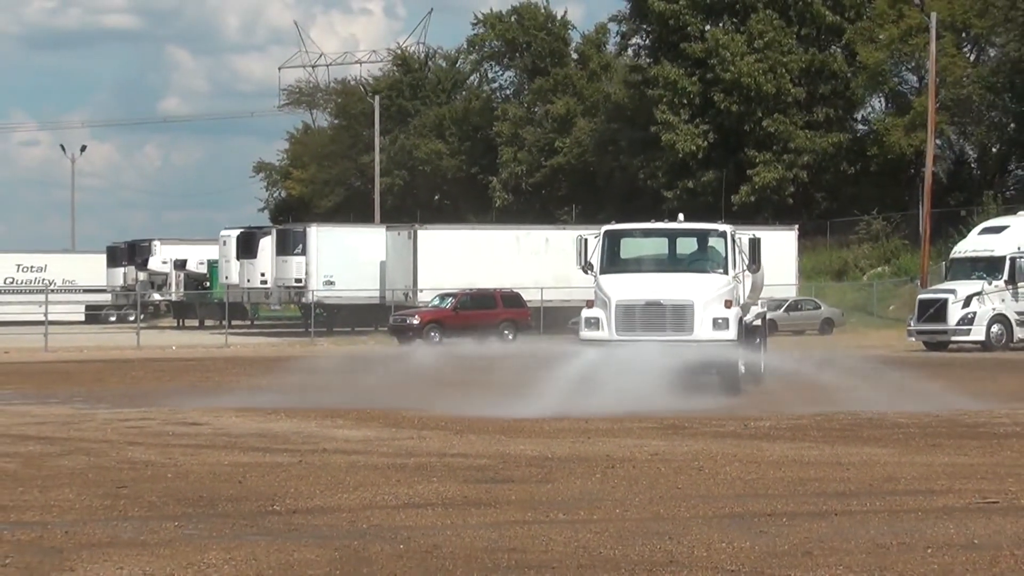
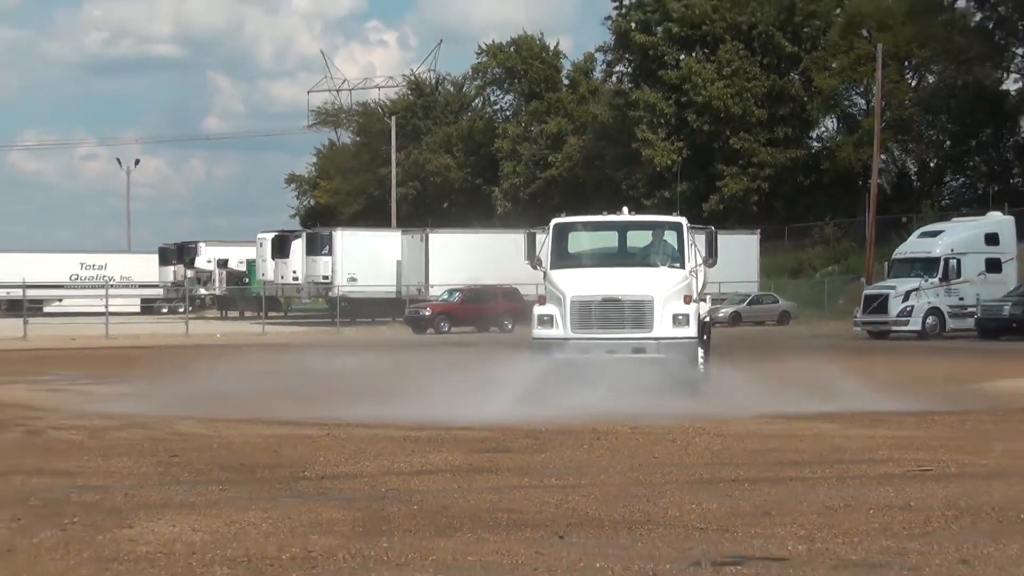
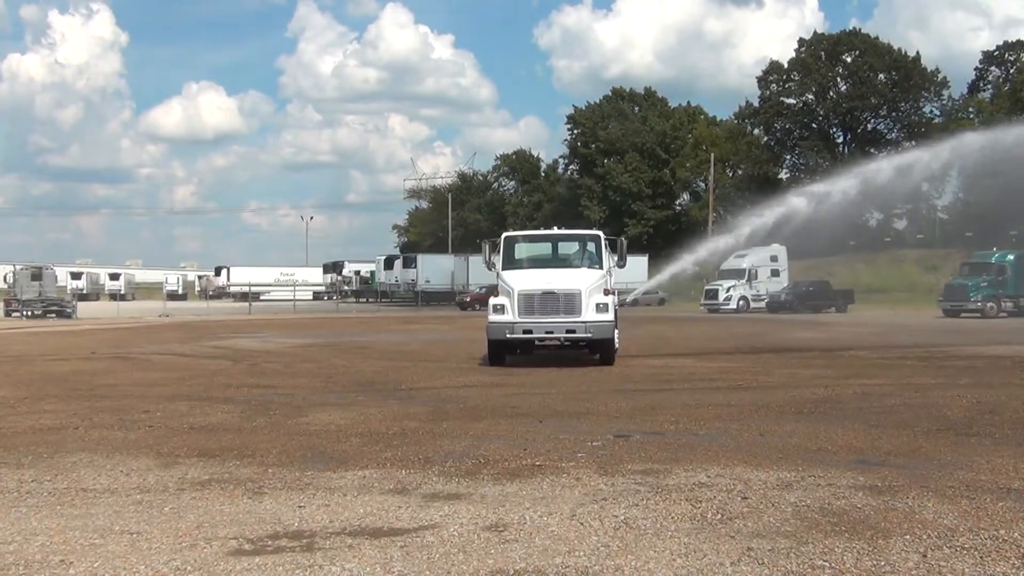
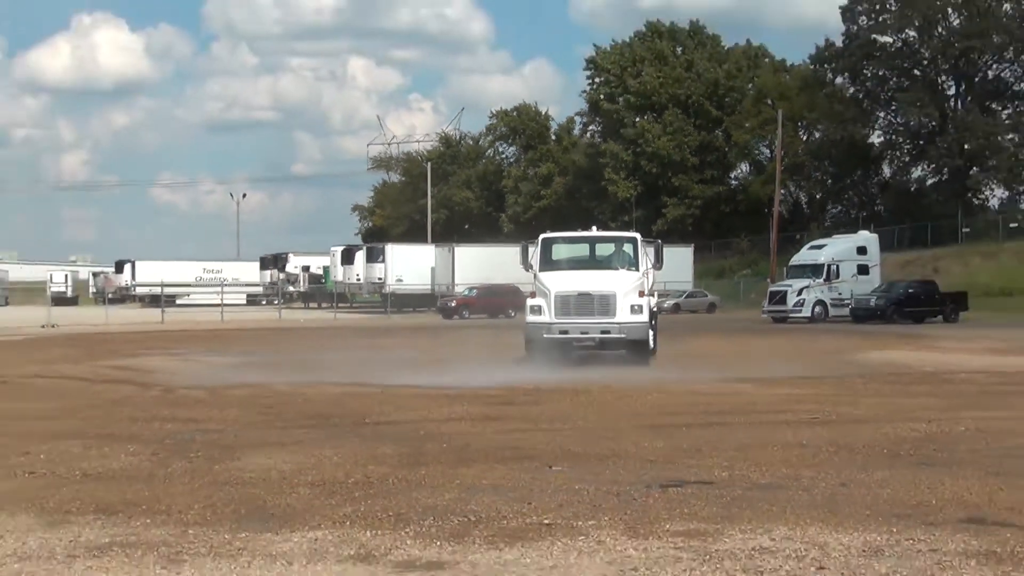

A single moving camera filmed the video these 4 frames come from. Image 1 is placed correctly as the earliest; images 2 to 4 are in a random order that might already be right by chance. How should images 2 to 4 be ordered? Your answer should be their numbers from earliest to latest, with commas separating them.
2, 4, 3
